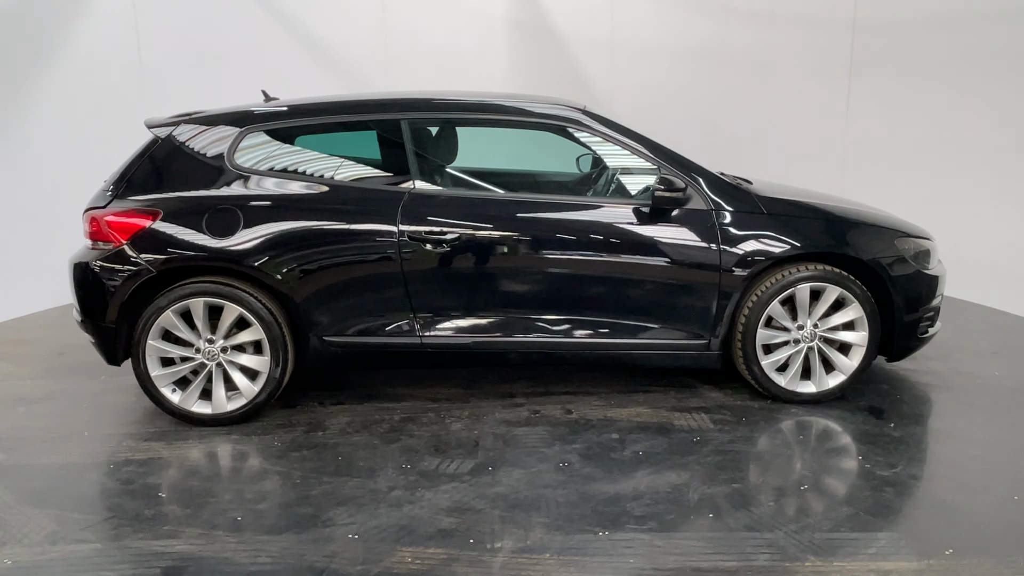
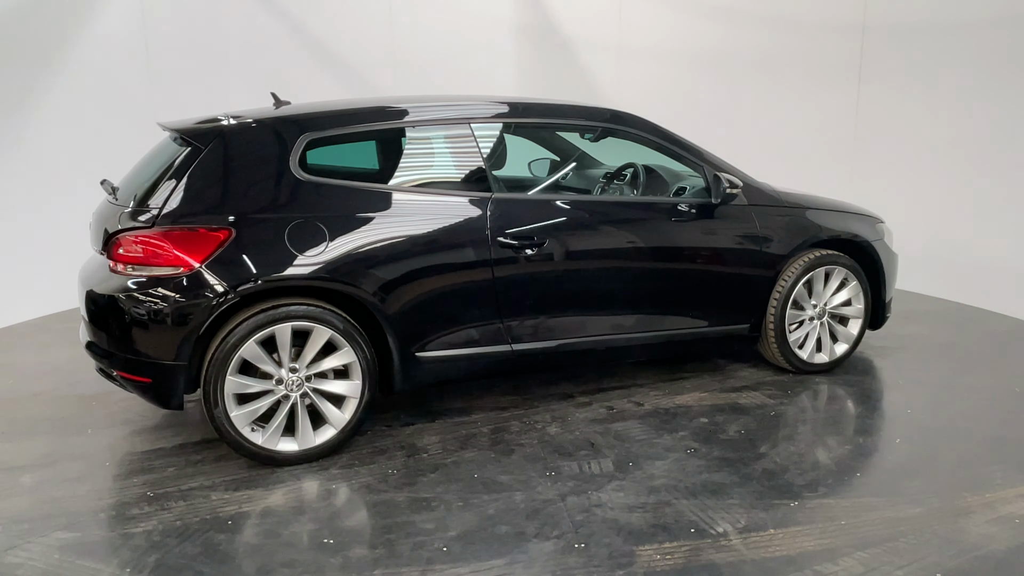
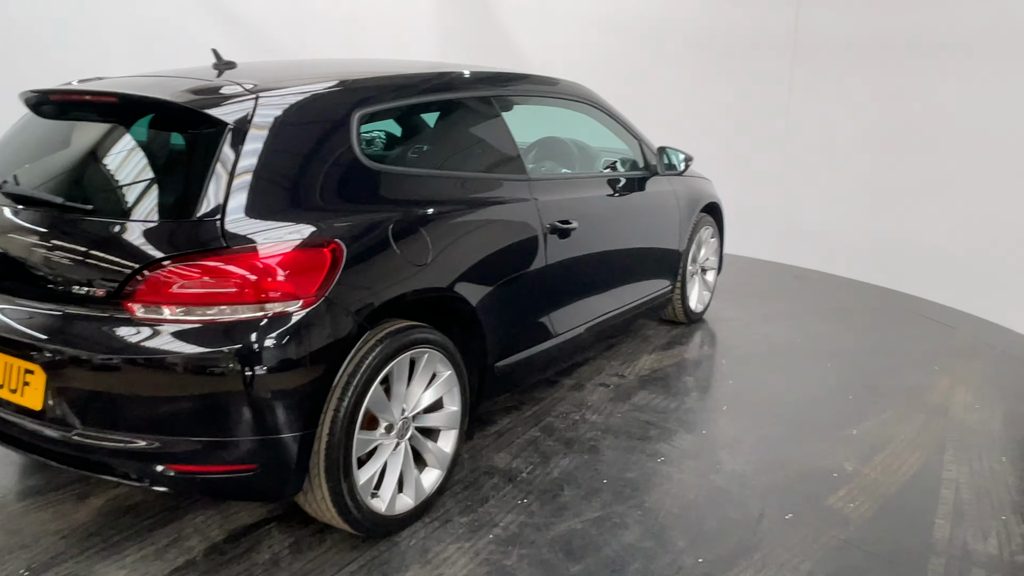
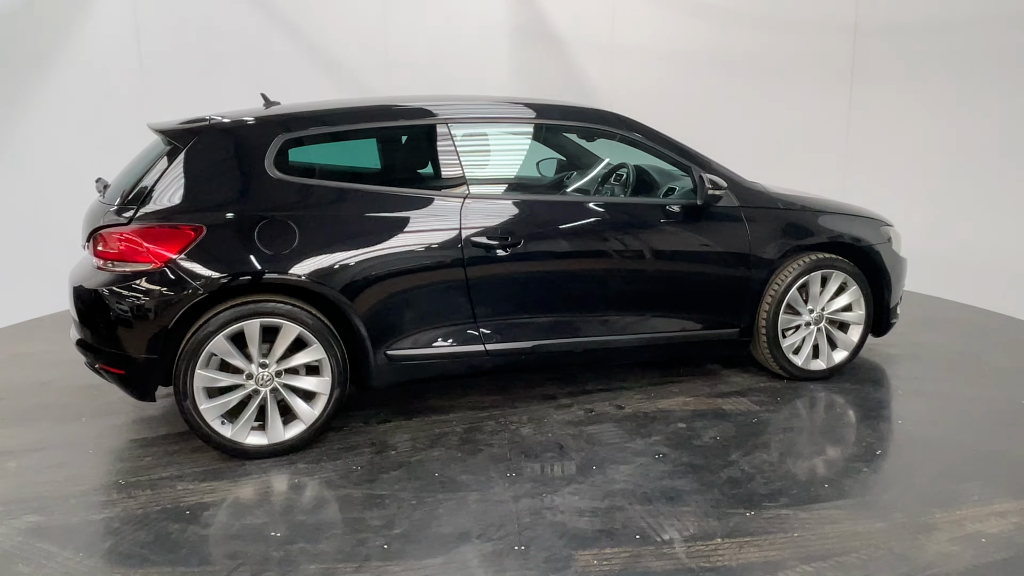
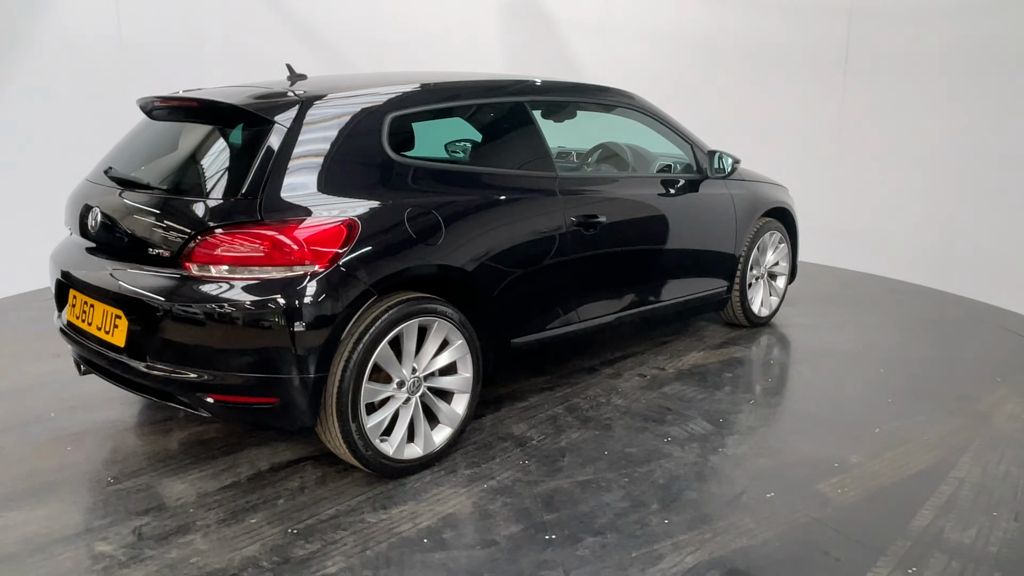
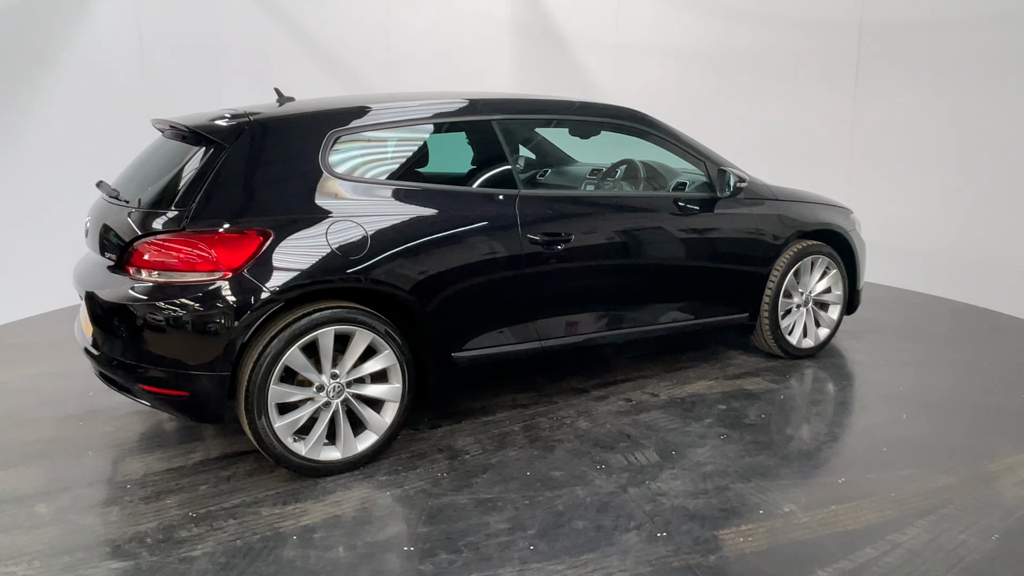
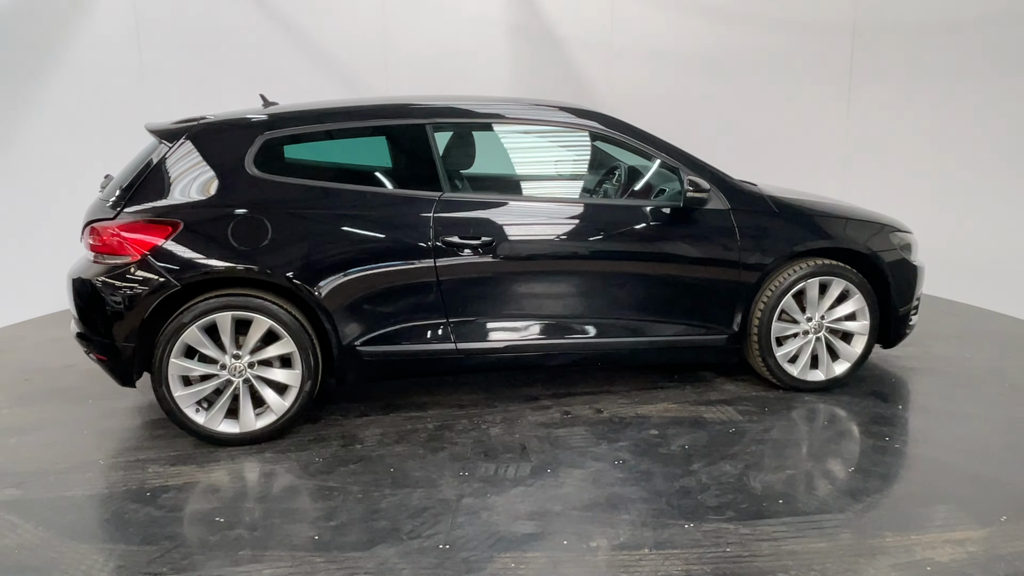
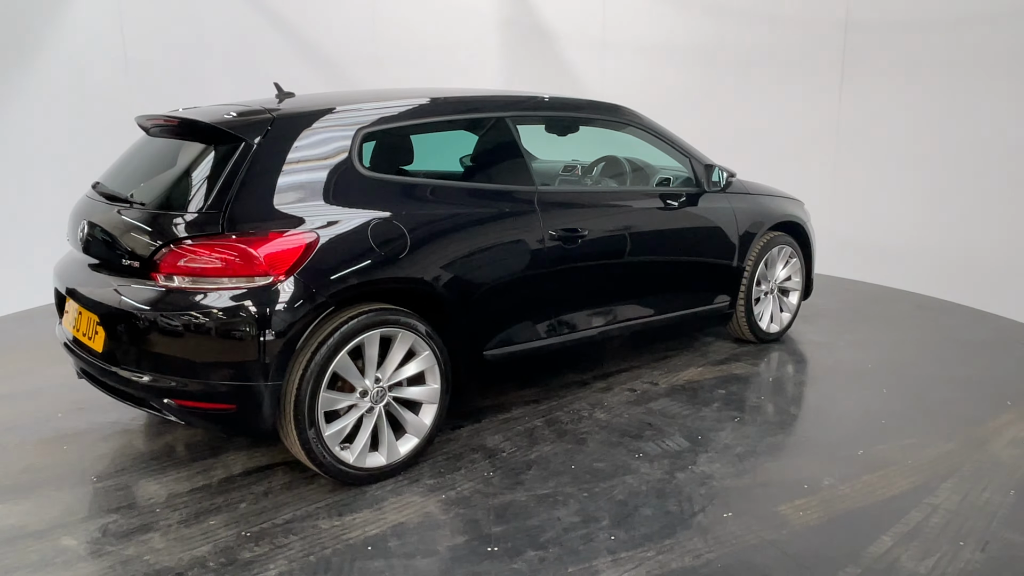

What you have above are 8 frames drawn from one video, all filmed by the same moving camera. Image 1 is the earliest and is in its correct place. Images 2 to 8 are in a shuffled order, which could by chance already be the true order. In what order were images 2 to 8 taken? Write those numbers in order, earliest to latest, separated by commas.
7, 4, 2, 6, 8, 5, 3
